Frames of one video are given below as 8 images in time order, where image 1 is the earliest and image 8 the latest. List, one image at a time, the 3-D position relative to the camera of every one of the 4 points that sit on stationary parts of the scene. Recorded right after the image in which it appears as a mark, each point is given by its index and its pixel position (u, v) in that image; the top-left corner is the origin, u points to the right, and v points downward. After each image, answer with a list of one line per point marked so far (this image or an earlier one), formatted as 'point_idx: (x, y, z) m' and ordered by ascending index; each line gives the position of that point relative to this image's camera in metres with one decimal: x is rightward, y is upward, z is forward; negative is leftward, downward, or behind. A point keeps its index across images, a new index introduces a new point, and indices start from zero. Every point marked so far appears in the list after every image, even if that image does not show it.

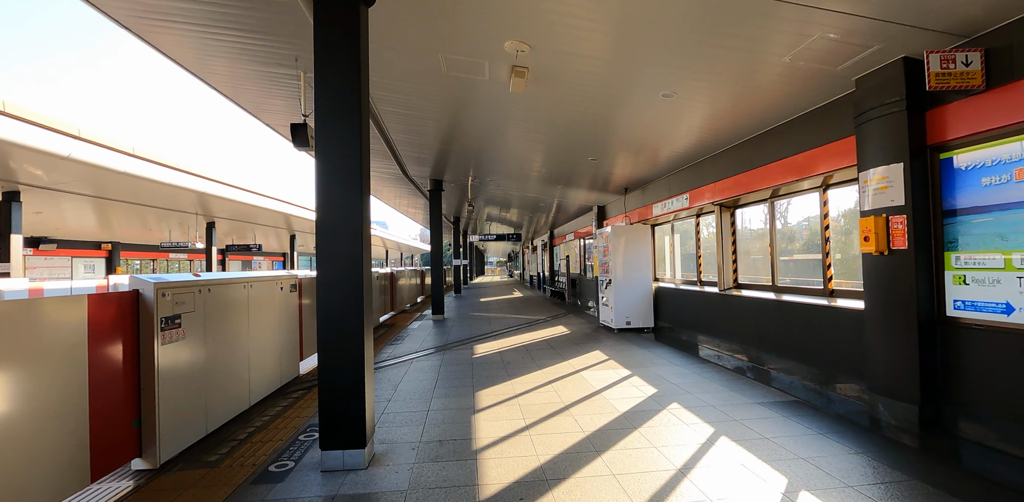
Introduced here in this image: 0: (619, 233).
0: (+2.2, +0.3, +7.2) m
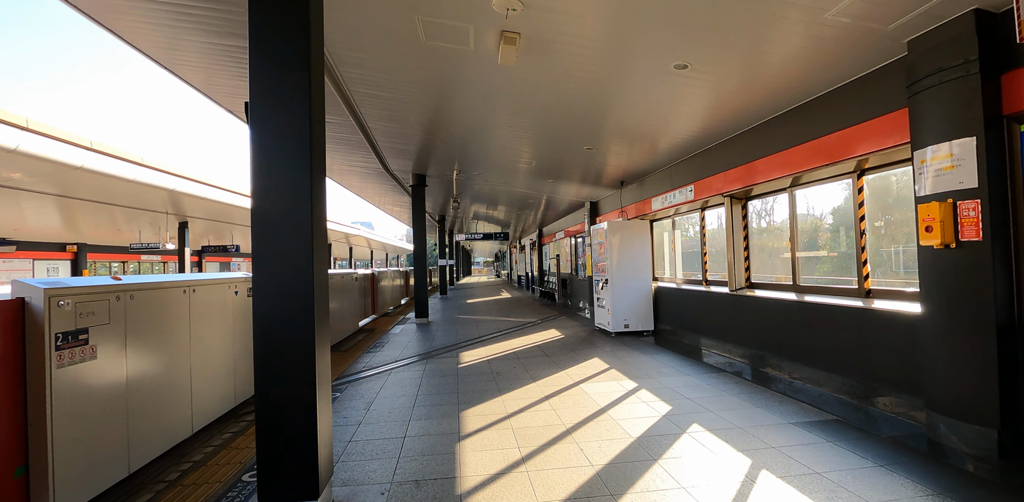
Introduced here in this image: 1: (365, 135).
0: (+2.0, +0.4, +6.8) m
1: (-2.8, +2.2, +7.0) m
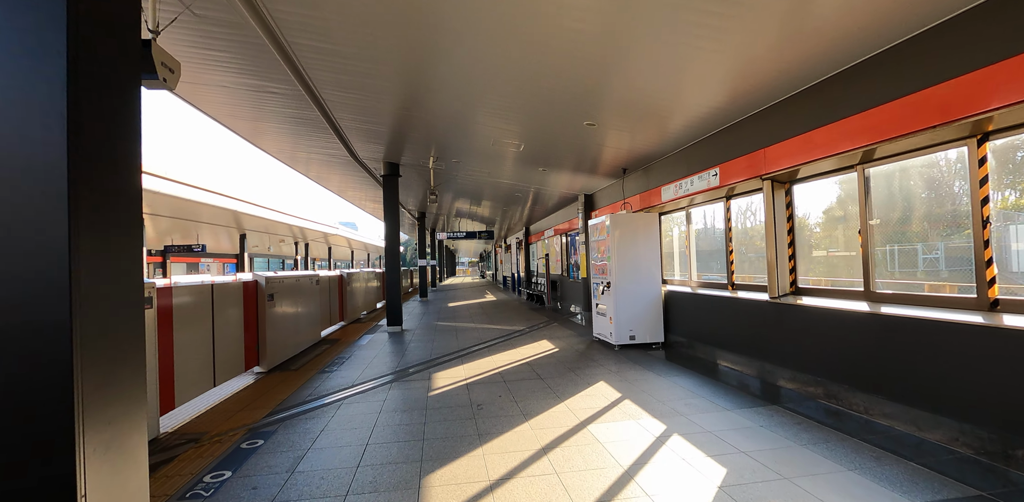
0: (+1.7, +0.4, +5.8) m
1: (-3.1, +2.3, +5.9) m
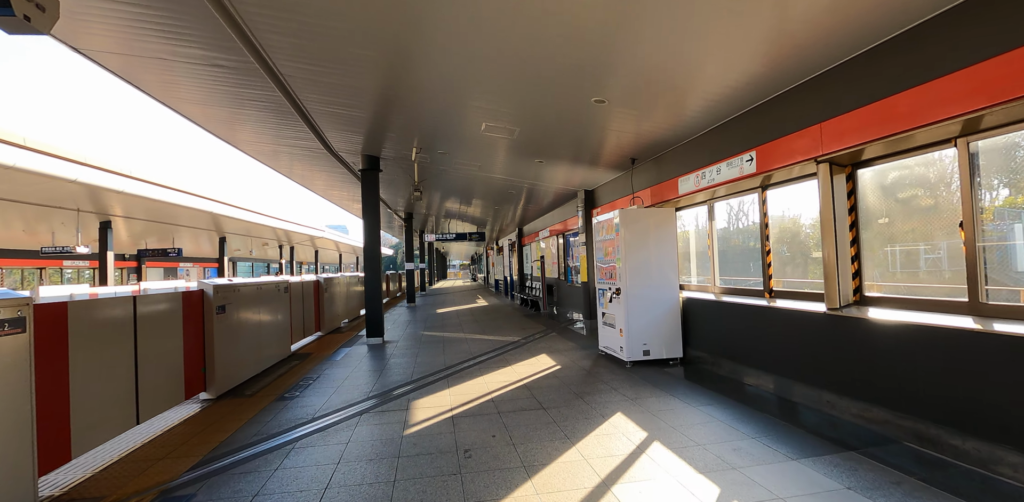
0: (+1.7, +0.4, +5.1) m
1: (-3.2, +2.2, +5.0) m
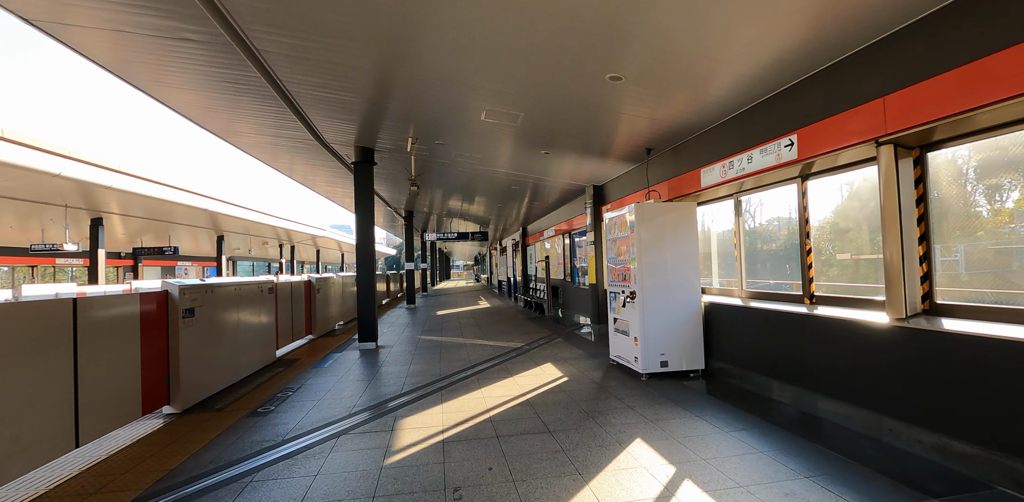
0: (+1.7, +0.4, +4.5) m
1: (-3.1, +2.3, +4.6) m
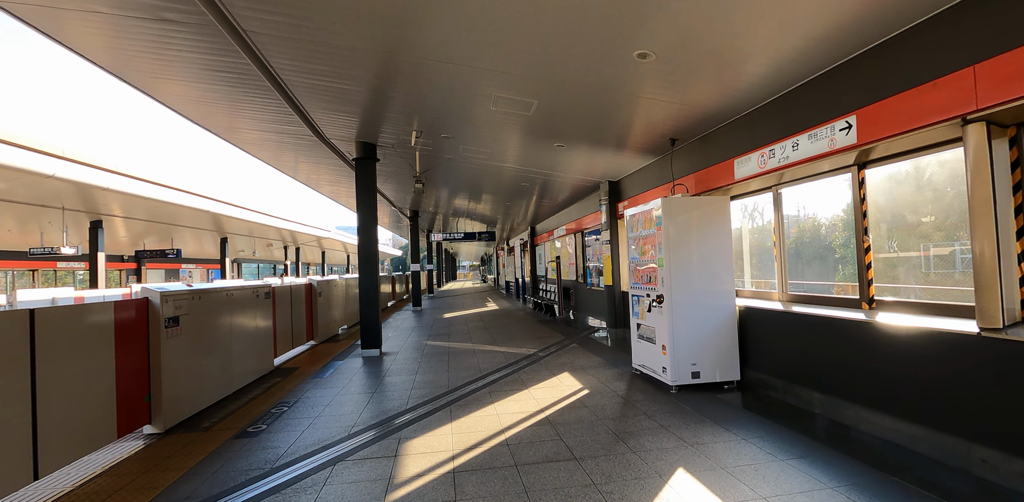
0: (+1.8, +0.4, +4.1) m
1: (-3.0, +2.2, +4.2) m
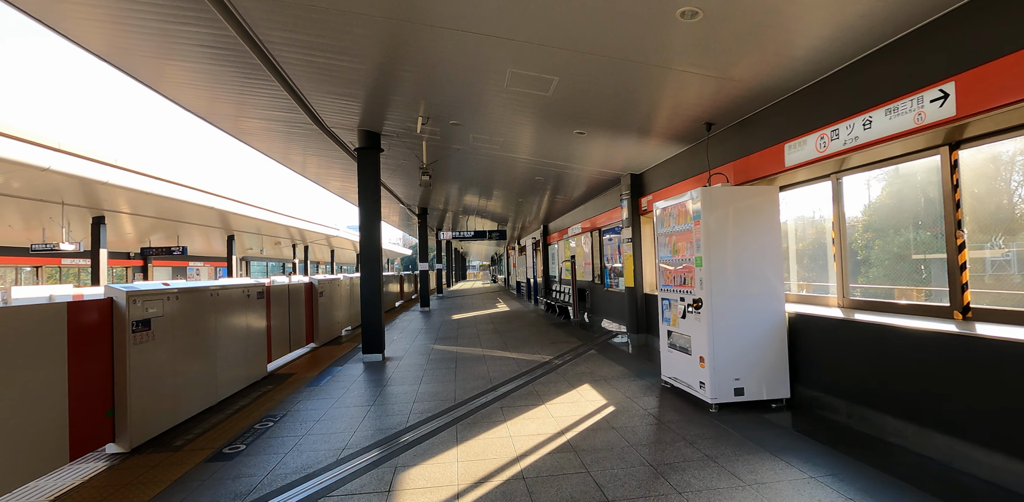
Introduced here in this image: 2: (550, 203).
0: (+2.0, +0.4, +3.6) m
1: (-2.8, +2.3, +3.8) m
2: (+1.1, +1.4, +10.8) m
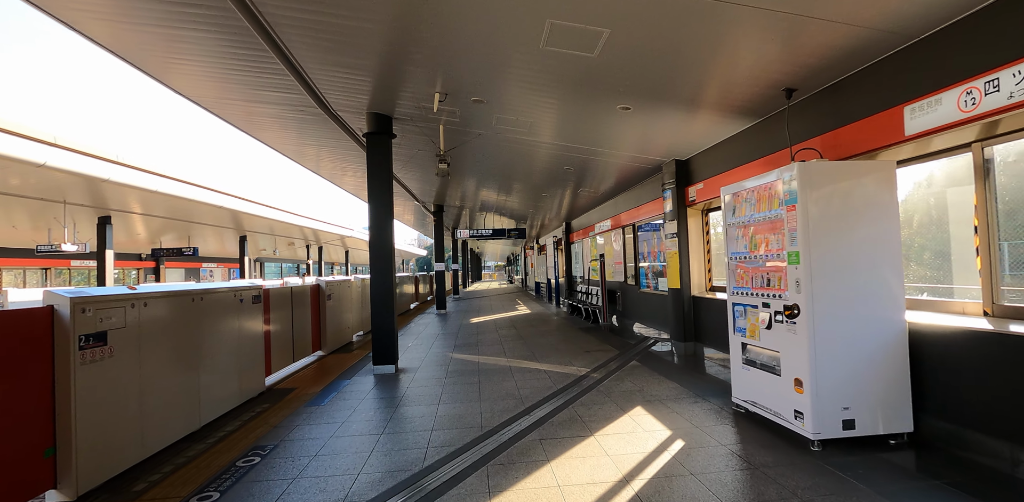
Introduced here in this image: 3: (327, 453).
0: (+2.3, +0.5, +2.8) m
1: (-2.5, +2.3, +3.2) m
2: (+1.7, +1.5, +10.1) m
3: (-1.5, -1.7, +2.9) m
